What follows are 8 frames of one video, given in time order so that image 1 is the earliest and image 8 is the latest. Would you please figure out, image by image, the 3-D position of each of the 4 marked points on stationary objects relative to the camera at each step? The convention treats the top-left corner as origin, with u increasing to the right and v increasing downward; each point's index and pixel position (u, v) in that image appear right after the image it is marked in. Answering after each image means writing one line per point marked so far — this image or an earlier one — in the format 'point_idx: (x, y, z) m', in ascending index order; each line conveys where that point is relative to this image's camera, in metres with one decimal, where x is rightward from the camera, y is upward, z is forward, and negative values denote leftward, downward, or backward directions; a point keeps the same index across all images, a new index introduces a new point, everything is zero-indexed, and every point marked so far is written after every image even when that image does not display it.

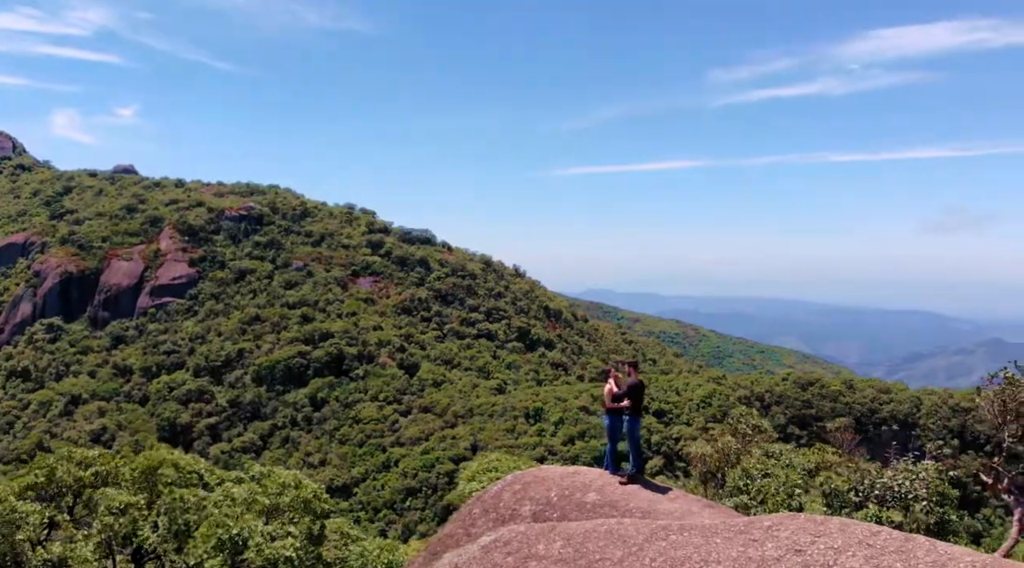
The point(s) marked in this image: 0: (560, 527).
0: (+0.8, -4.4, +15.3) m
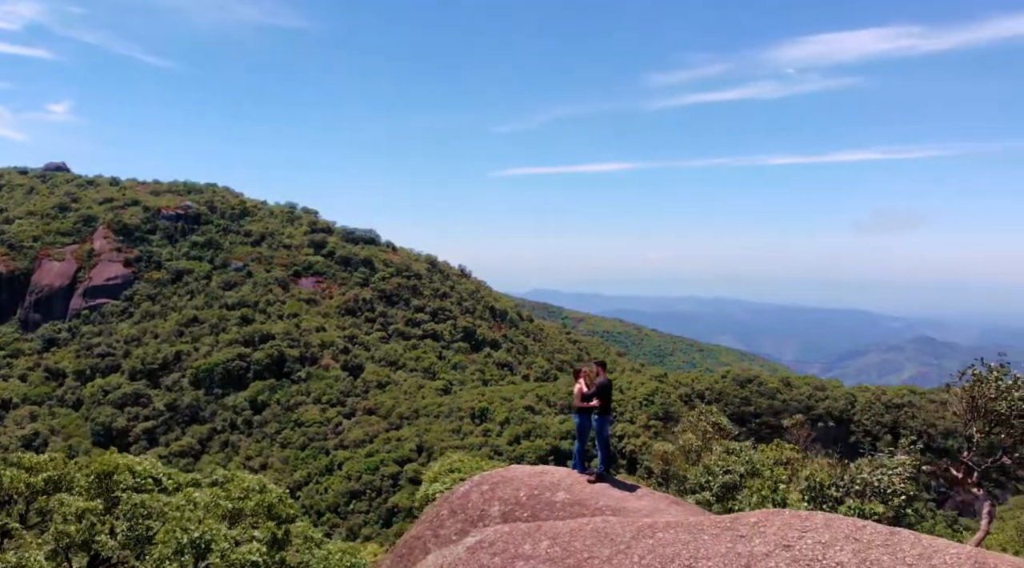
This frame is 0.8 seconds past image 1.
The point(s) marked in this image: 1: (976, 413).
0: (+0.6, -4.4, +15.3) m
1: (+10.0, -2.8, +18.2) m
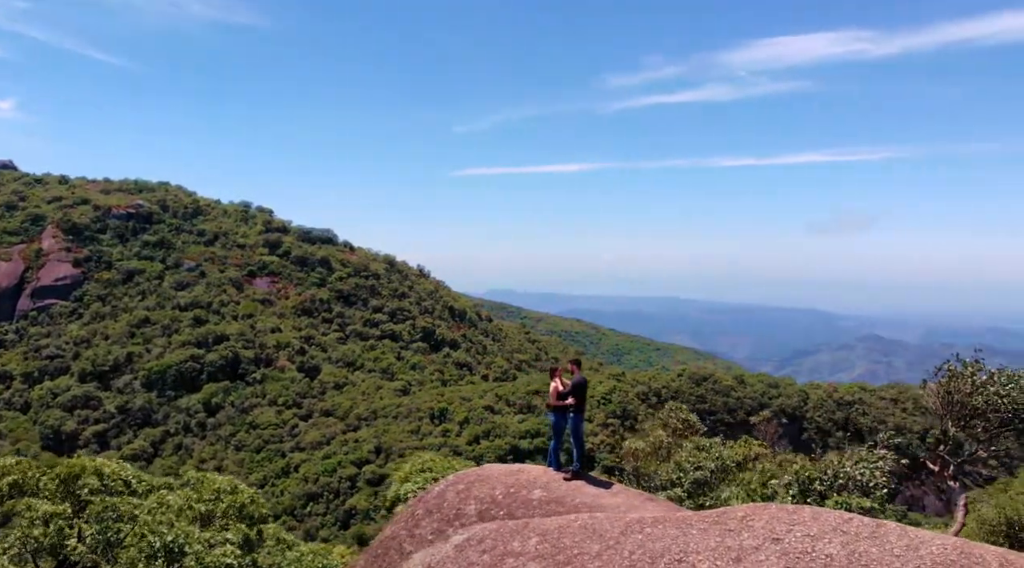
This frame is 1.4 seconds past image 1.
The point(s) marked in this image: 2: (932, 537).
0: (+0.4, -4.4, +15.4) m
1: (+9.7, -2.7, +18.6) m
2: (+6.1, -3.7, +12.3) m
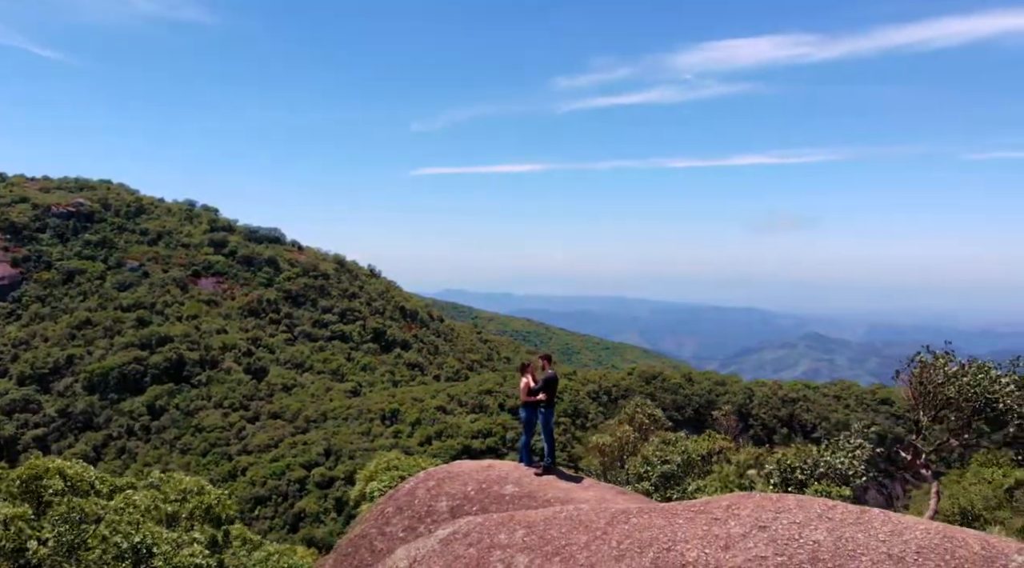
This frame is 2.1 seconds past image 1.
0: (+0.1, -4.2, +15.4) m
1: (+9.3, -2.6, +19.0) m
2: (+6.0, -3.5, +12.6) m
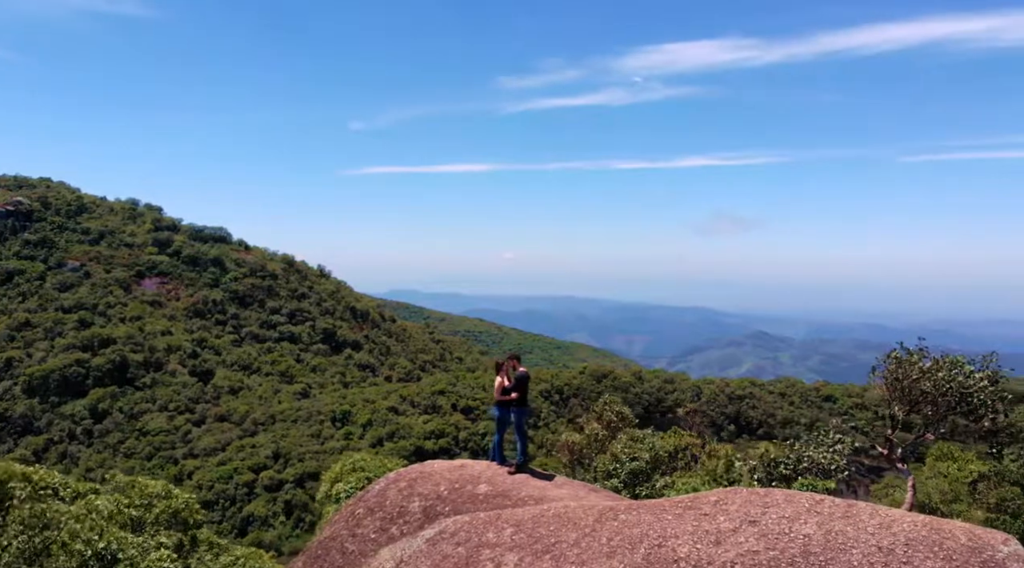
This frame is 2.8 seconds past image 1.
0: (-0.1, -4.2, +15.3) m
1: (+8.9, -2.5, +19.4) m
2: (+5.9, -3.5, +12.8) m
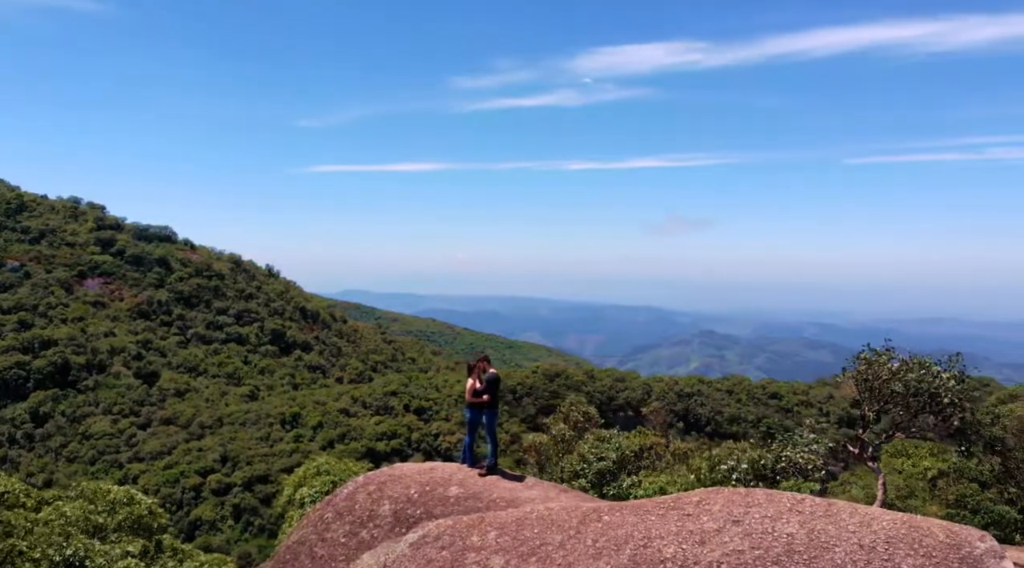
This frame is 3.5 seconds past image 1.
0: (-0.4, -4.2, +15.3) m
1: (+8.4, -2.6, +19.8) m
2: (+5.7, -3.5, +13.1) m
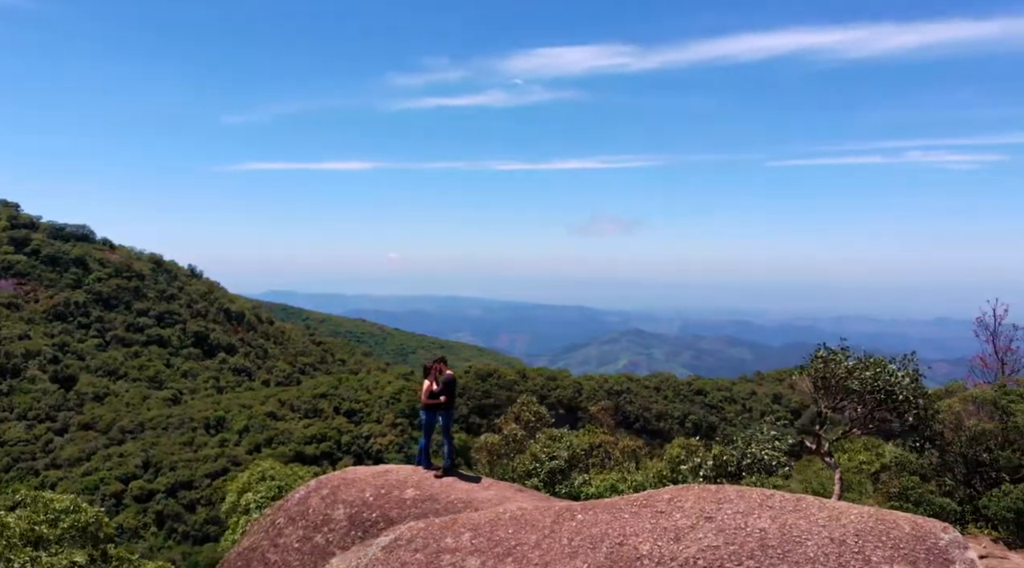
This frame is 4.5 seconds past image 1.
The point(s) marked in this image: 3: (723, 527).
0: (-0.9, -4.3, +15.3) m
1: (+7.6, -2.6, +20.4) m
2: (+5.3, -3.6, +13.5) m
3: (+3.3, -3.8, +13.2) m
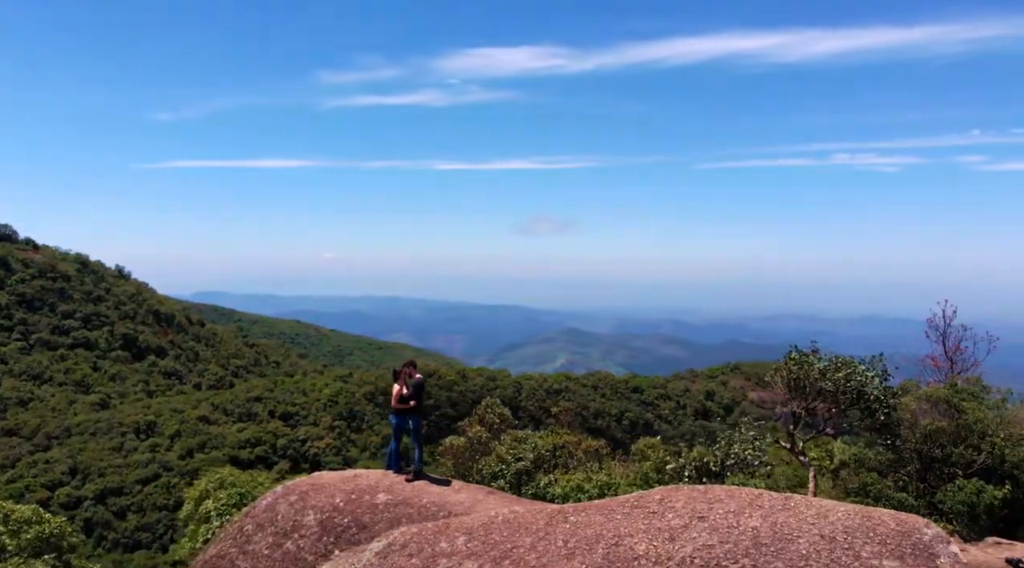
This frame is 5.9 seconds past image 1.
0: (-1.0, -4.4, +15.5) m
1: (+7.1, -2.7, +21.0) m
2: (+5.3, -3.6, +14.0) m
3: (+3.3, -3.9, +13.6) m
